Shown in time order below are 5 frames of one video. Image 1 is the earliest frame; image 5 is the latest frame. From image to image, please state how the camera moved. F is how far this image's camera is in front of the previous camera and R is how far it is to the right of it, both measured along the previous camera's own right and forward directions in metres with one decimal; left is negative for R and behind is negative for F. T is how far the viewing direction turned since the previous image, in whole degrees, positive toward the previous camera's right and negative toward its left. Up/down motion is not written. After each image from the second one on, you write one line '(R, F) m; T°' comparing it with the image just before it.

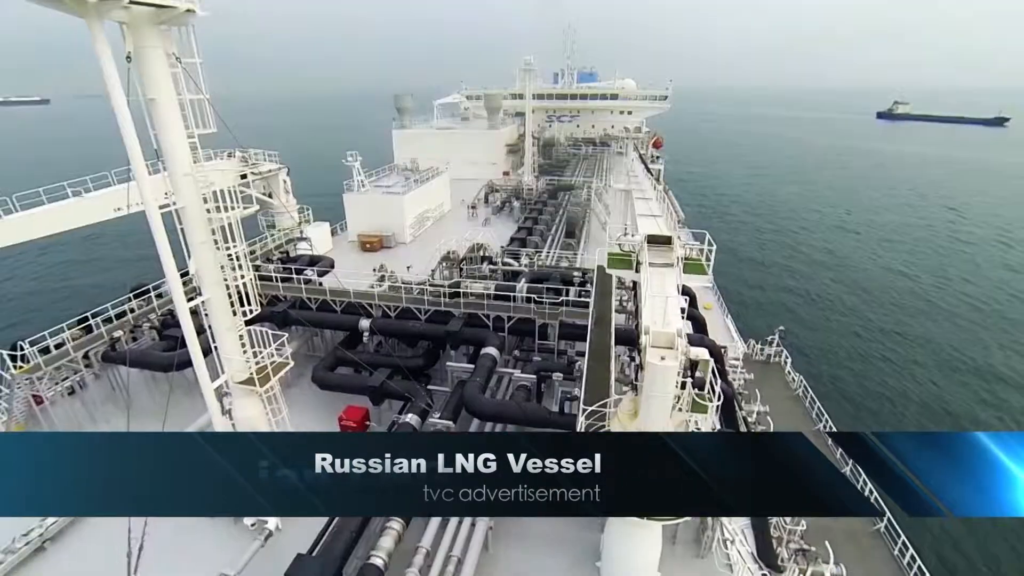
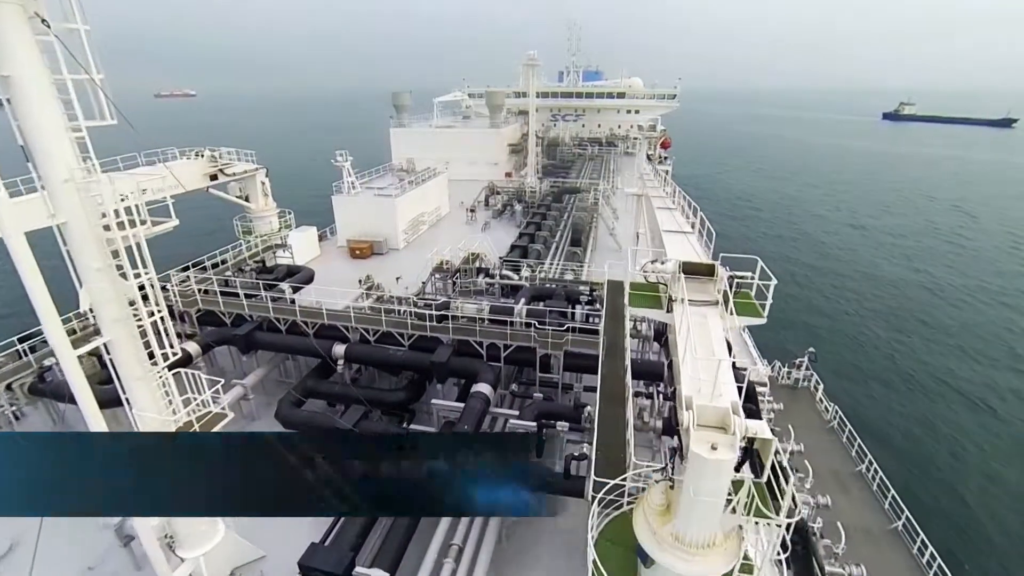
(+0.2, +2.2) m; 0°
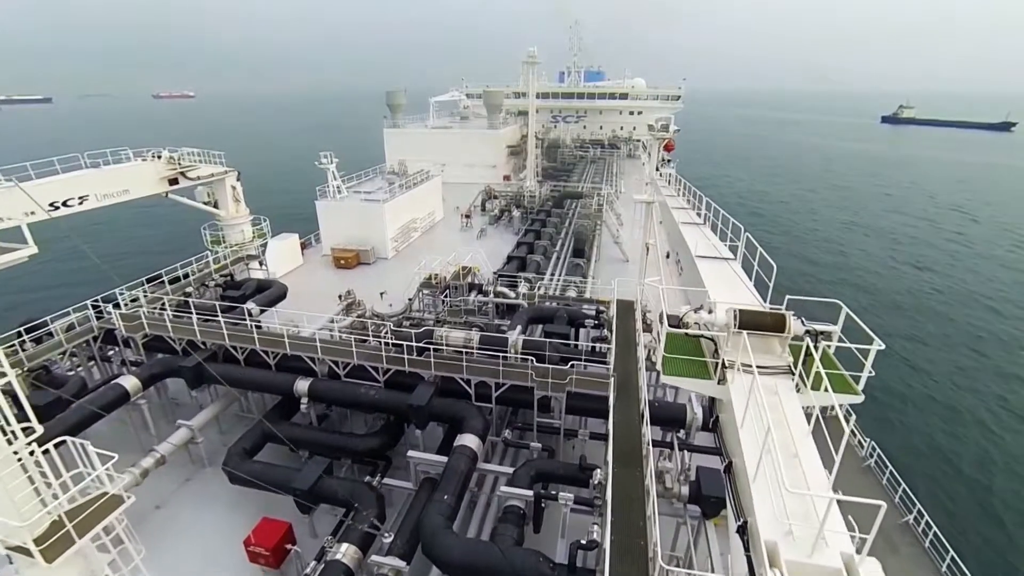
(+0.1, +2.1) m; 0°
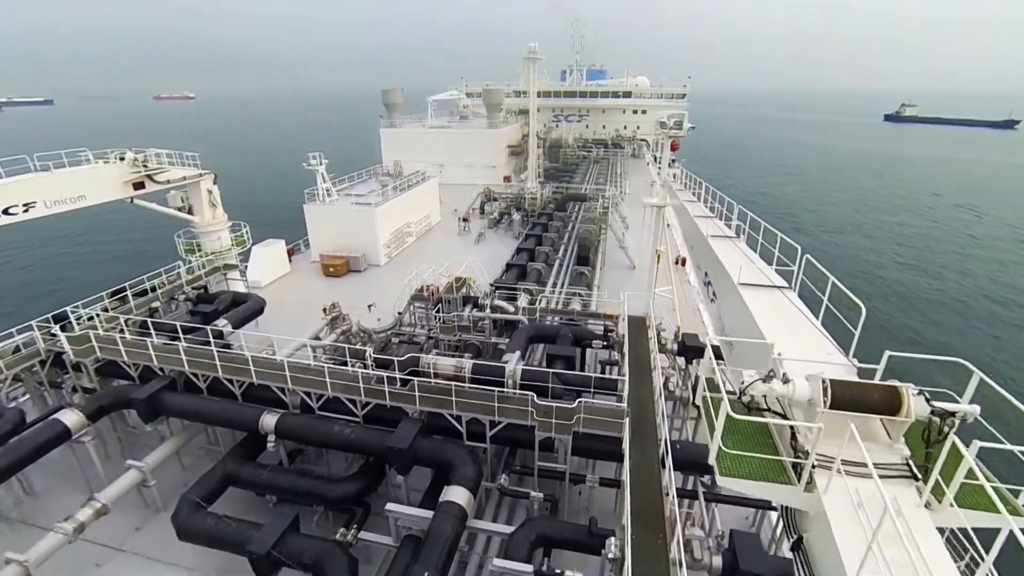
(+0.1, +1.6) m; 0°
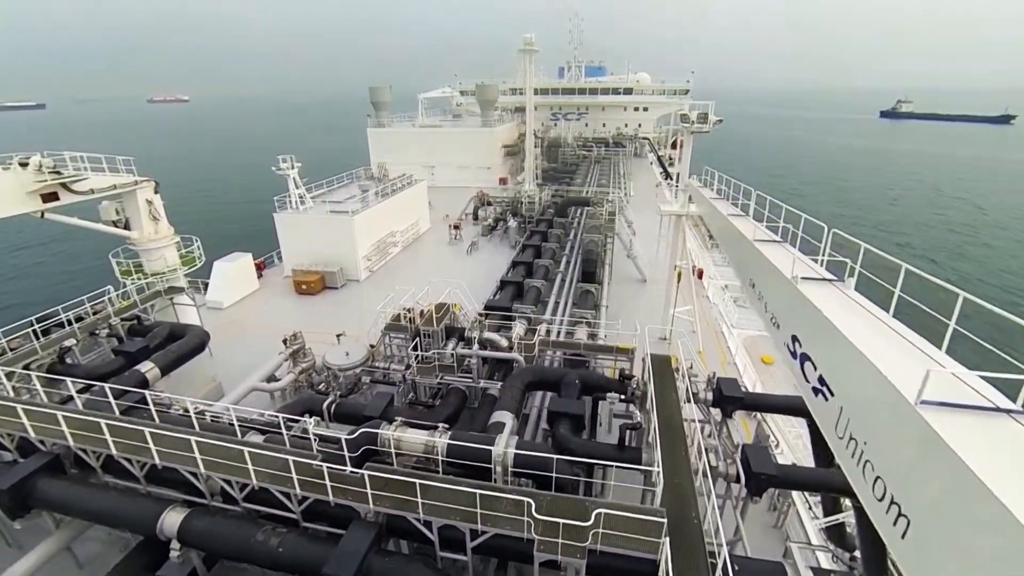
(+0.2, +2.8) m; 0°
